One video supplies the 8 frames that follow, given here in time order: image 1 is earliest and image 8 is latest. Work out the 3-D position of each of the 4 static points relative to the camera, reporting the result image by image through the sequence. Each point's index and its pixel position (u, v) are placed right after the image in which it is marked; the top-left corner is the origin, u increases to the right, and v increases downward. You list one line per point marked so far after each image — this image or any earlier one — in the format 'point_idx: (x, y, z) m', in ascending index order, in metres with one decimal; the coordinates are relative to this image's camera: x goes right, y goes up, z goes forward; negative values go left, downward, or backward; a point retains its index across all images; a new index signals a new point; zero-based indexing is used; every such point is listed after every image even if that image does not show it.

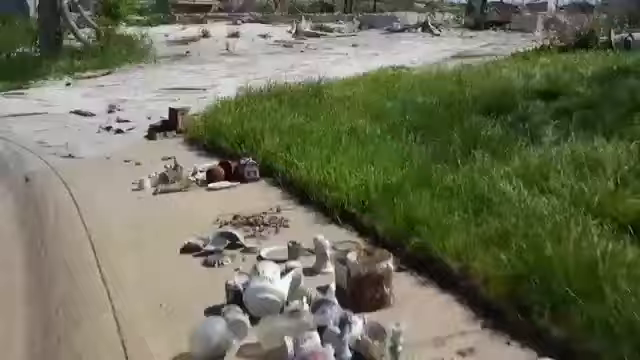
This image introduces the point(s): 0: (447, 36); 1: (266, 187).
0: (+2.2, +2.5, +13.8) m
1: (-0.3, 0.0, +3.7) m
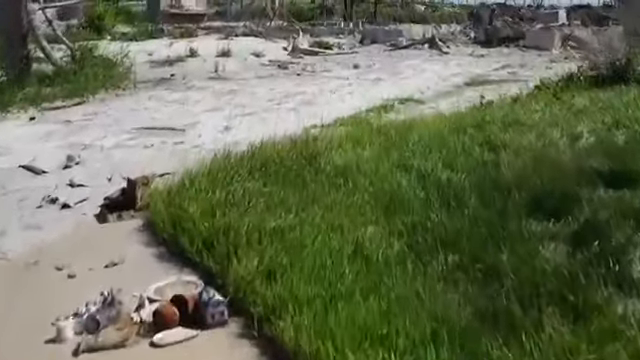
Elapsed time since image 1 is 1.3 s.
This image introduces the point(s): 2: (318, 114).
0: (+2.2, +2.0, +12.6) m
1: (-0.3, -0.5, +2.6) m
2: (0.0, +0.7, +7.9) m
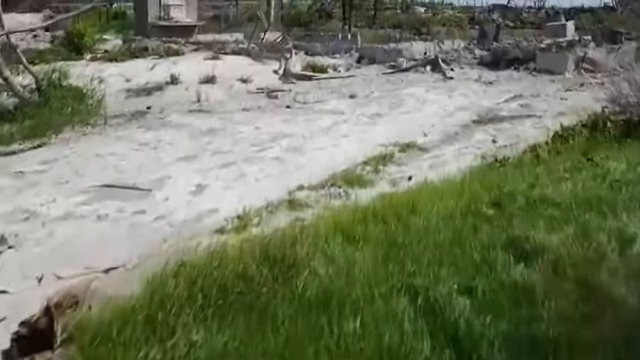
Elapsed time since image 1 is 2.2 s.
0: (+2.1, +1.5, +11.6) m
1: (-0.4, -1.1, +1.6) m
2: (-0.1, +0.1, +6.8) m
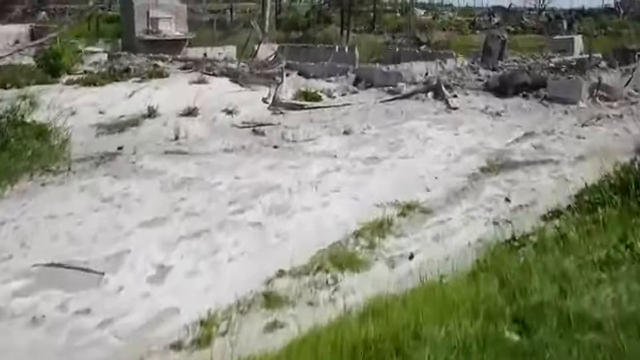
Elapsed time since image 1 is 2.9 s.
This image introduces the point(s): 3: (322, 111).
0: (+2.0, +0.9, +10.6) m
1: (-0.5, -1.6, +0.6) m
2: (-0.2, -0.4, +5.9) m
3: (0.0, +0.9, +10.9) m
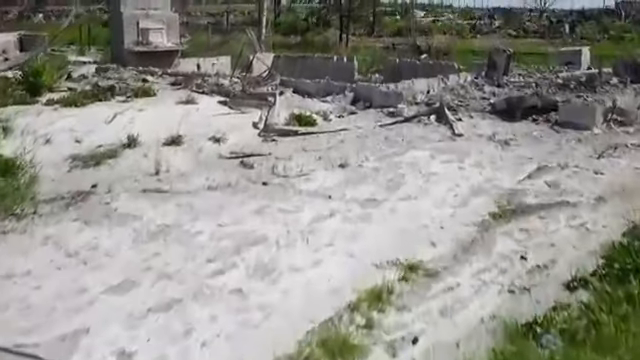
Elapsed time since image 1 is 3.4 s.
0: (+1.9, +0.5, +9.9) m
1: (-0.5, -2.0, -0.2) m
2: (-0.3, -0.8, +5.1) m
3: (0.0, +0.5, +10.1) m
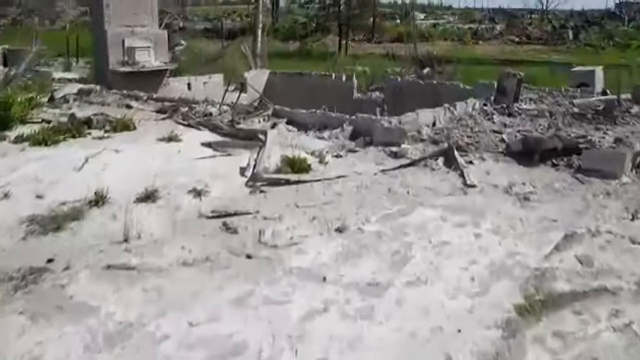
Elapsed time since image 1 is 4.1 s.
0: (+1.9, -0.1, +8.7) m
1: (-0.6, -2.6, -1.3) m
2: (-0.3, -1.4, +4.0) m
3: (-0.1, -0.1, +9.0) m
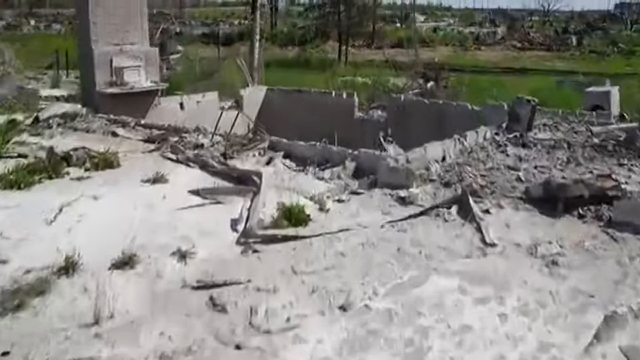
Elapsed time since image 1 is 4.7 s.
0: (+1.9, -0.7, +7.7) m
1: (-0.6, -3.2, -2.3) m
2: (-0.3, -2.0, +3.0) m
3: (-0.1, -0.7, +8.0) m
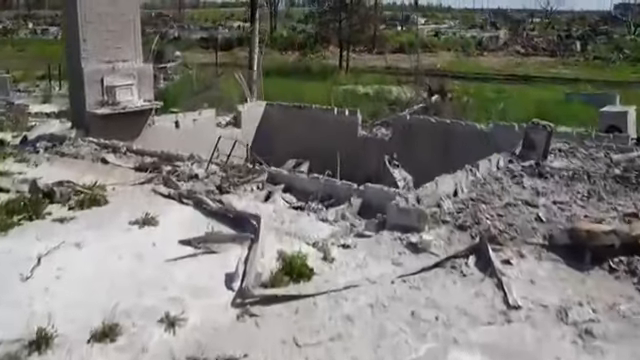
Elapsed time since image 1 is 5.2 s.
0: (+1.9, -1.2, +6.9) m
1: (-0.5, -3.7, -3.1) m
2: (-0.3, -2.5, +2.1) m
3: (0.0, -1.2, +7.2) m
